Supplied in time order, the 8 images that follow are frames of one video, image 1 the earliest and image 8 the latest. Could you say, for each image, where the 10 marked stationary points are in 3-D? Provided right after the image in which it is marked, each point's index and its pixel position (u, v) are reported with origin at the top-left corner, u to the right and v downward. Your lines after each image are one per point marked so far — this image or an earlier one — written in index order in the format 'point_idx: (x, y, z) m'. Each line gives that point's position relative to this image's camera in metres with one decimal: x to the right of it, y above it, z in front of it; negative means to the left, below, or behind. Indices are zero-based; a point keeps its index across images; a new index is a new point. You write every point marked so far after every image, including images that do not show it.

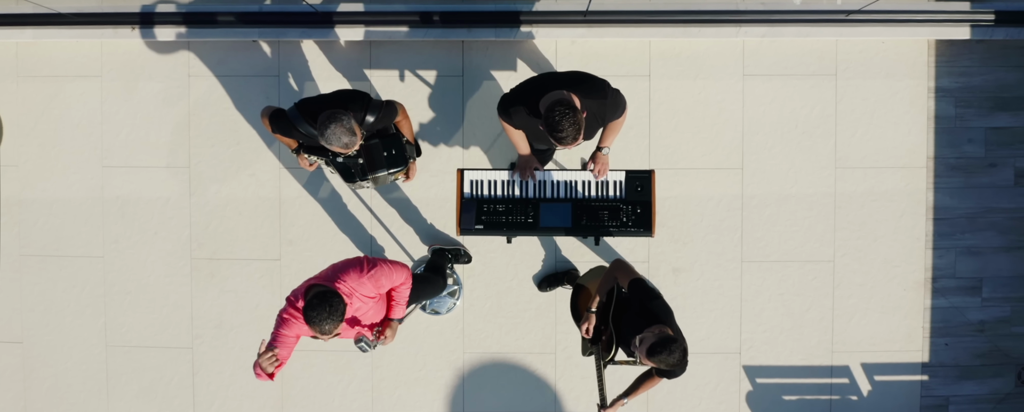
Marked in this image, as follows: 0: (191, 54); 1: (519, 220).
0: (-2.6, +1.2, +5.4) m
1: (+0.1, -0.1, +5.1) m
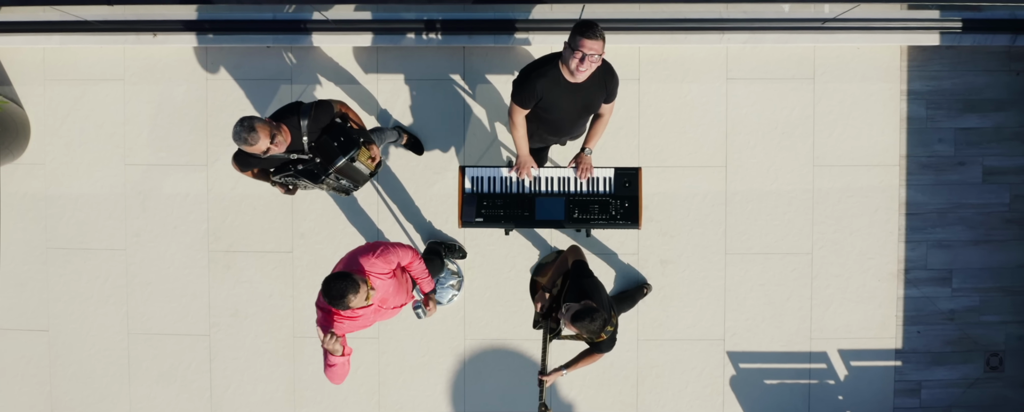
0: (-2.6, +1.3, +5.8) m
1: (+0.1, -0.1, +5.4) m
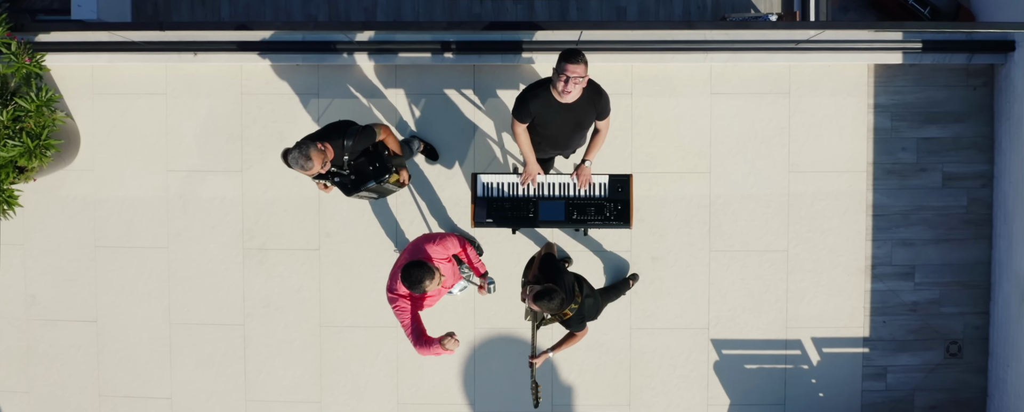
0: (-2.5, +1.2, +6.4) m
1: (+0.1, -0.1, +6.0) m
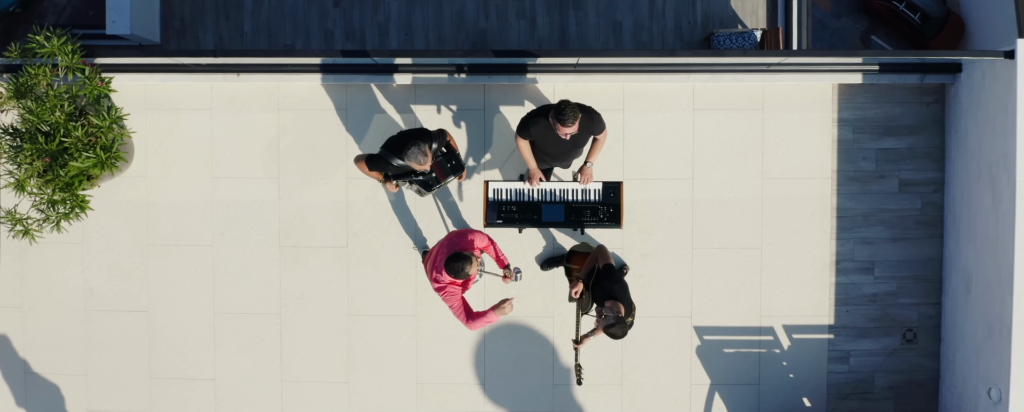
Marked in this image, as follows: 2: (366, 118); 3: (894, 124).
0: (-2.5, +1.2, +7.2) m
1: (+0.2, -0.1, +6.9) m
2: (-1.6, +0.9, +7.3) m
3: (+4.0, +0.9, +7.2) m
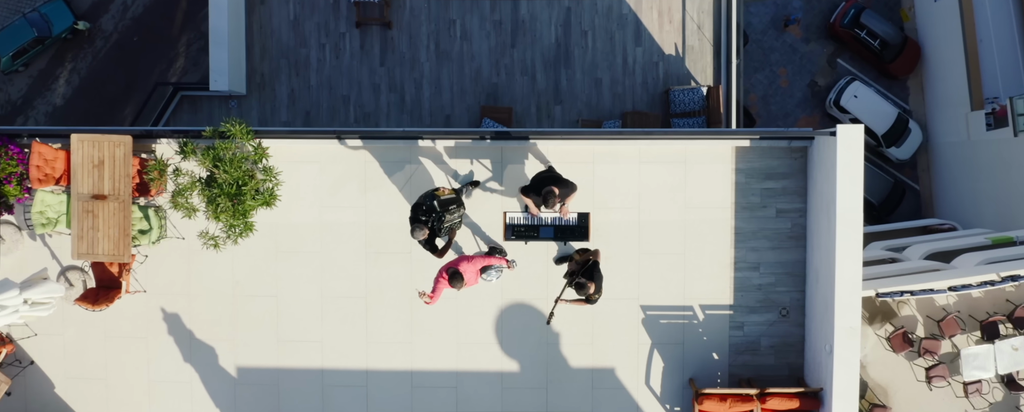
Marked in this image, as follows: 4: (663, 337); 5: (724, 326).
0: (-2.3, +0.9, +10.9) m
1: (+0.3, -0.4, +10.6) m
2: (-1.5, +0.6, +11.0) m
3: (+4.2, +0.5, +10.9) m
4: (+2.4, -2.1, +10.9) m
5: (+3.4, -1.9, +10.9) m
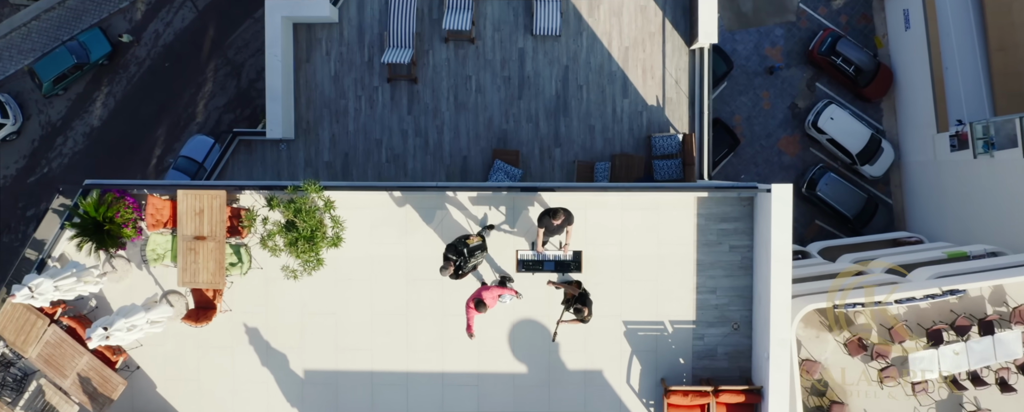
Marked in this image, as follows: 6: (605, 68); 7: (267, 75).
0: (-2.1, +0.1, +13.9) m
1: (+0.5, -1.2, +13.5) m
2: (-1.3, -0.2, +13.9) m
3: (+4.4, -0.2, +13.9) m
4: (+2.6, -2.9, +13.9) m
5: (+3.6, -2.7, +13.9) m
6: (+2.6, +3.9, +19.1) m
7: (-6.6, +3.5, +18.5) m
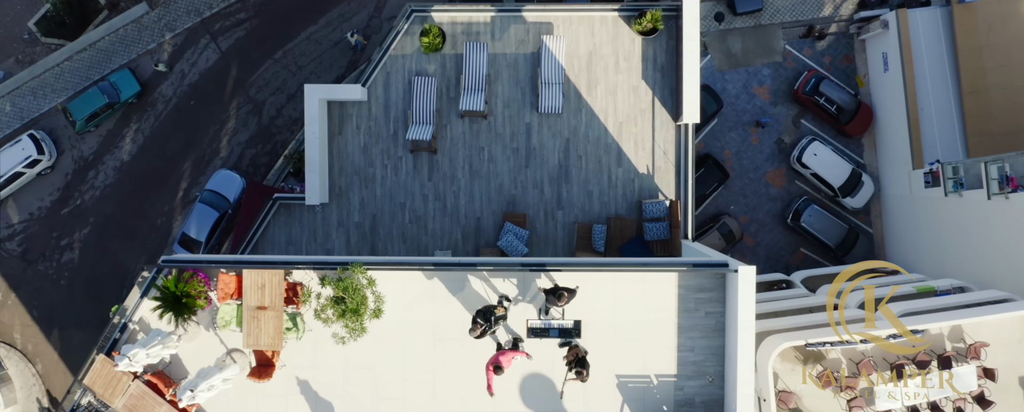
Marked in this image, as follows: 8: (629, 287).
0: (-1.9, -1.6, +16.6) m
1: (+0.7, -3.0, +16.2) m
2: (-1.0, -1.9, +16.6) m
3: (+4.6, -2.0, +16.5) m
4: (+2.9, -4.6, +16.5) m
5: (+3.8, -4.5, +16.5) m
6: (+2.9, +2.1, +21.8) m
7: (-6.4, +1.8, +21.1) m
8: (+2.8, -2.0, +16.5) m
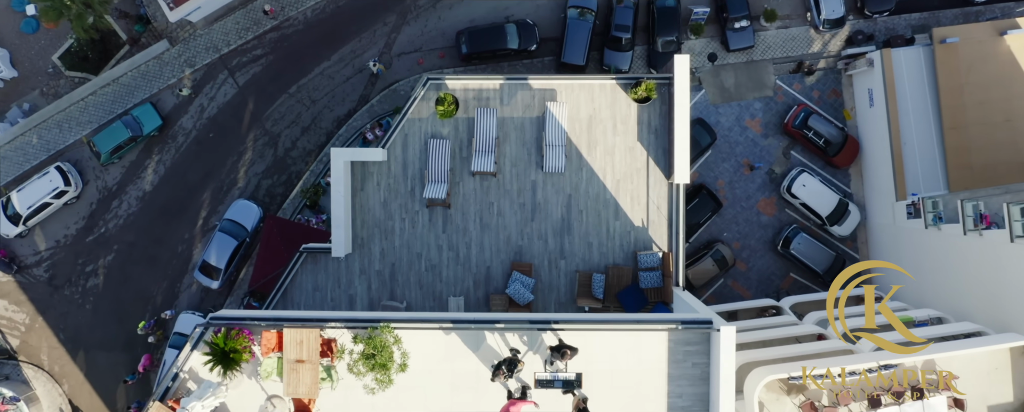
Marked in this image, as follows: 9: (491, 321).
0: (-1.6, -3.4, +18.7) m
1: (+1.0, -4.7, +18.3) m
2: (-0.8, -3.7, +18.7) m
3: (+4.9, -3.7, +18.6) m
4: (+3.1, -6.4, +18.7) m
5: (+4.1, -6.2, +18.7) m
6: (+3.1, +0.3, +23.9) m
7: (-6.1, 0.0, +23.3) m
8: (+3.1, -3.7, +18.6) m
9: (-0.6, -3.1, +18.4) m
